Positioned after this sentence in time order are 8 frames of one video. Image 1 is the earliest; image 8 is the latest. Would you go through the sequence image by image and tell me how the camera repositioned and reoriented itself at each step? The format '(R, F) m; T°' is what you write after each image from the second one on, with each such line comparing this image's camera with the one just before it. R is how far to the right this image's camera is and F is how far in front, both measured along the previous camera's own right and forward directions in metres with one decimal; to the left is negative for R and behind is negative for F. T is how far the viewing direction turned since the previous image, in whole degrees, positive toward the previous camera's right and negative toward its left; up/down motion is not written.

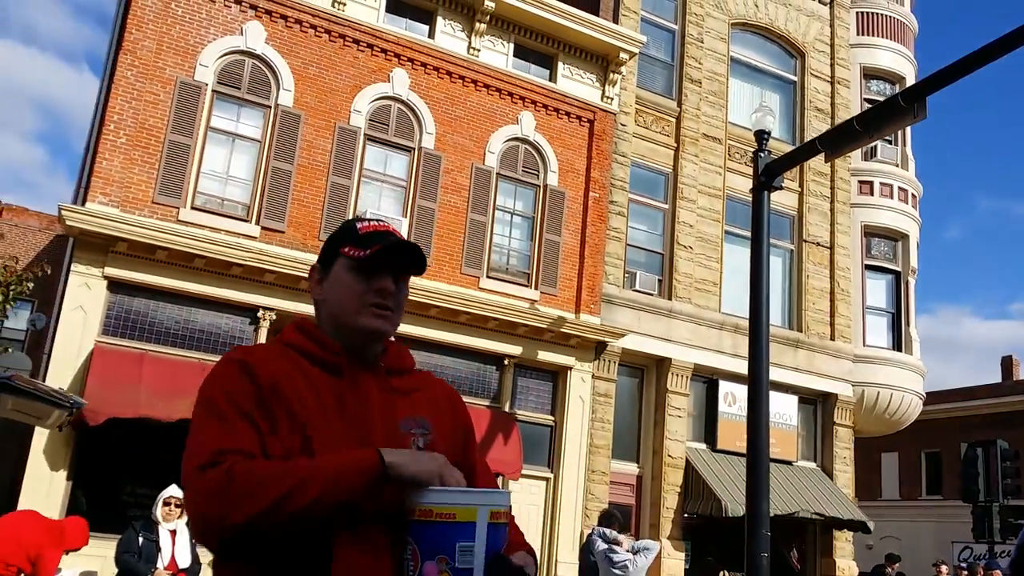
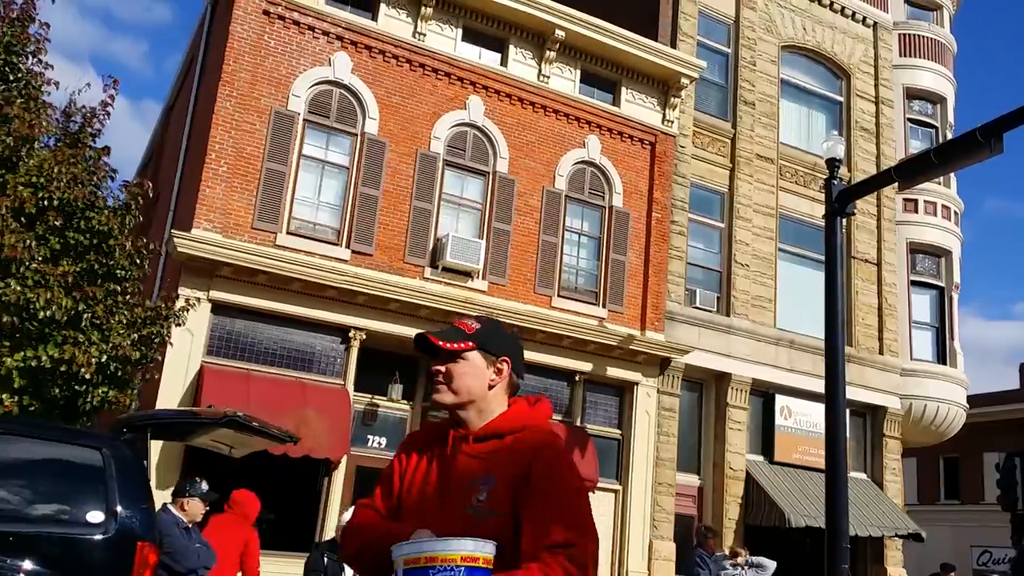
(-1.7, -0.5) m; 0°
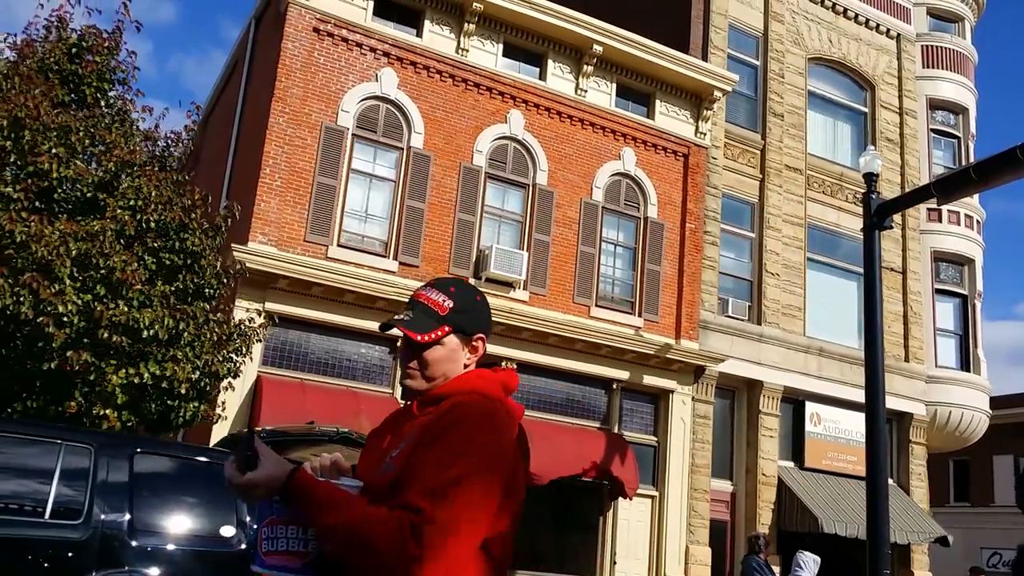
(-1.0, -0.3) m; 0°
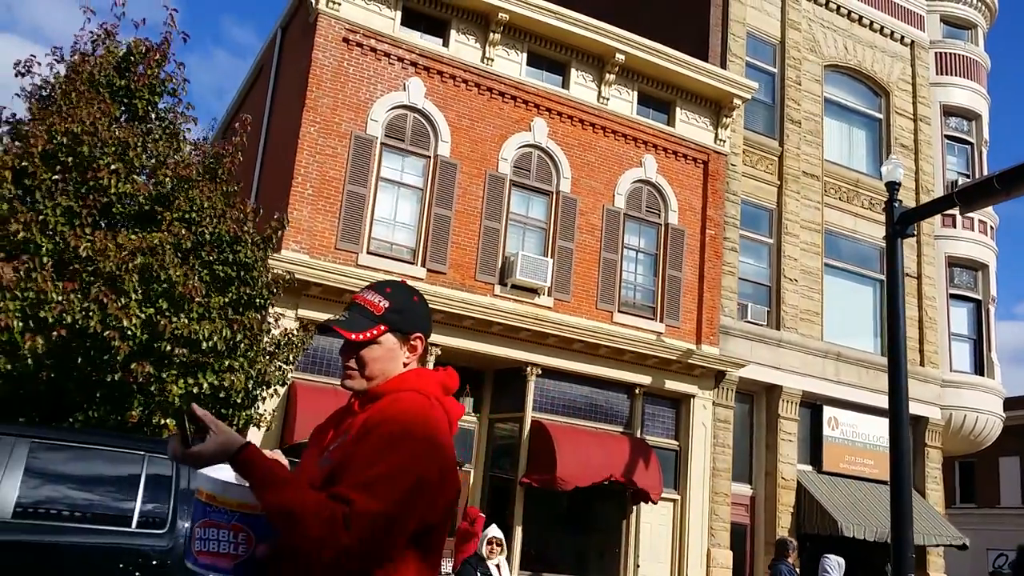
(-0.6, -0.2) m; 0°
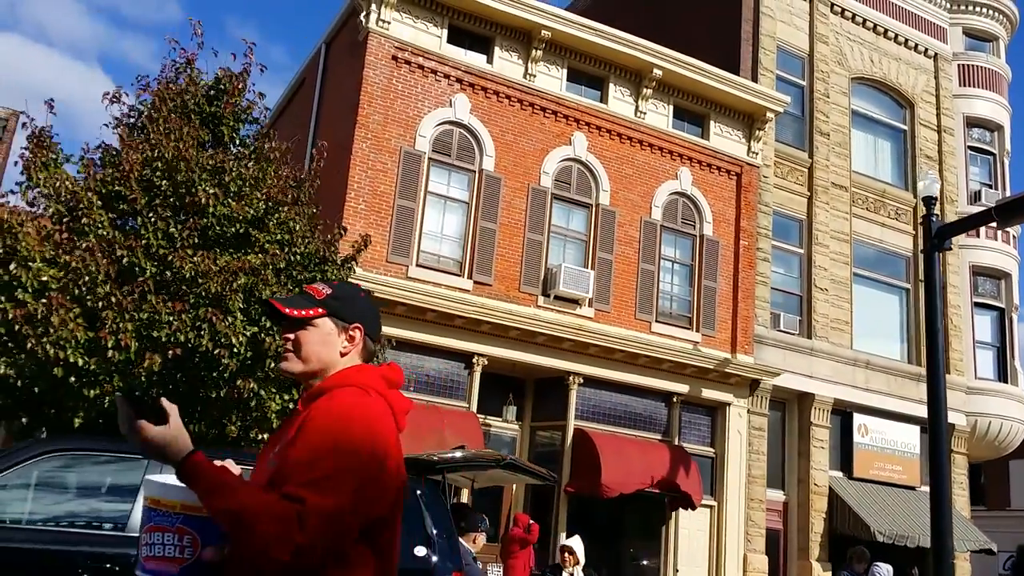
(-1.1, -0.3) m; 0°
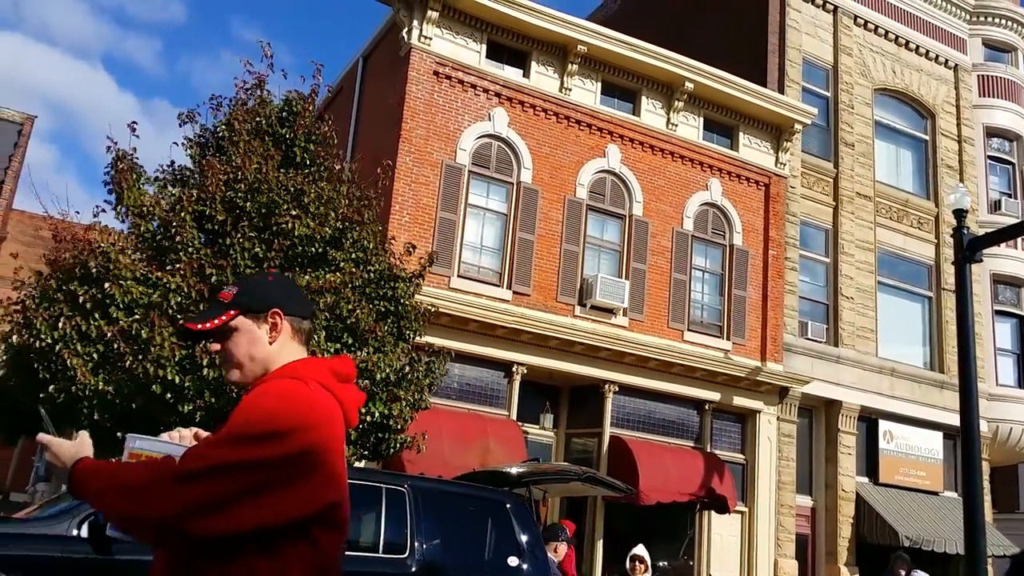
(-0.9, -0.3) m; 0°
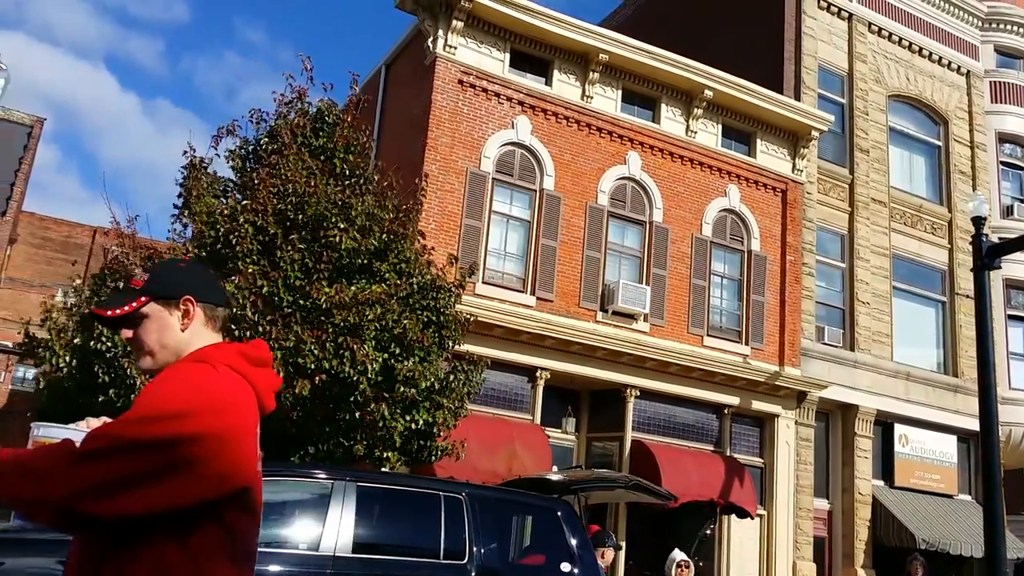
(-0.6, -0.2) m; 0°
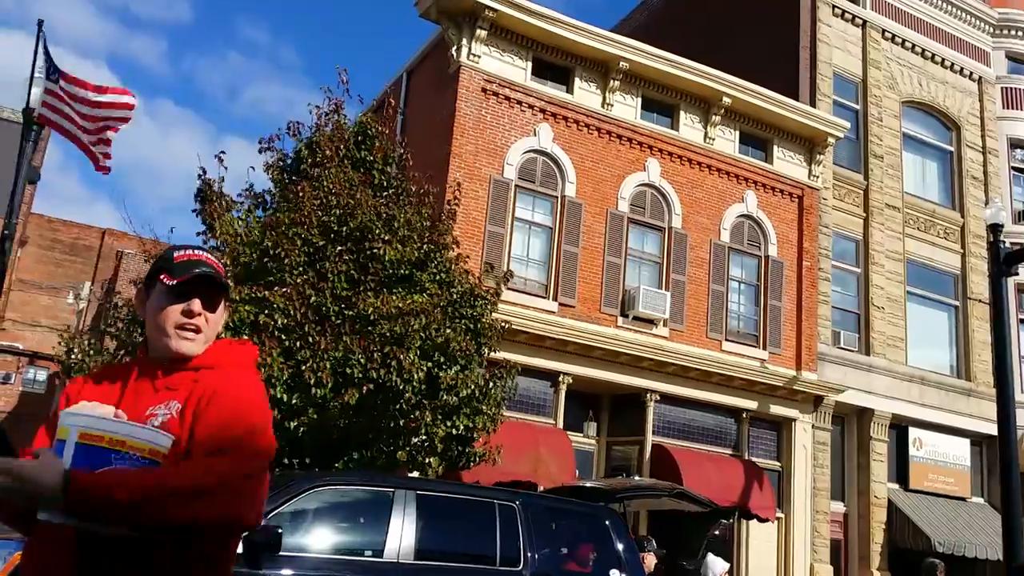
(-0.6, -0.2) m; 0°
